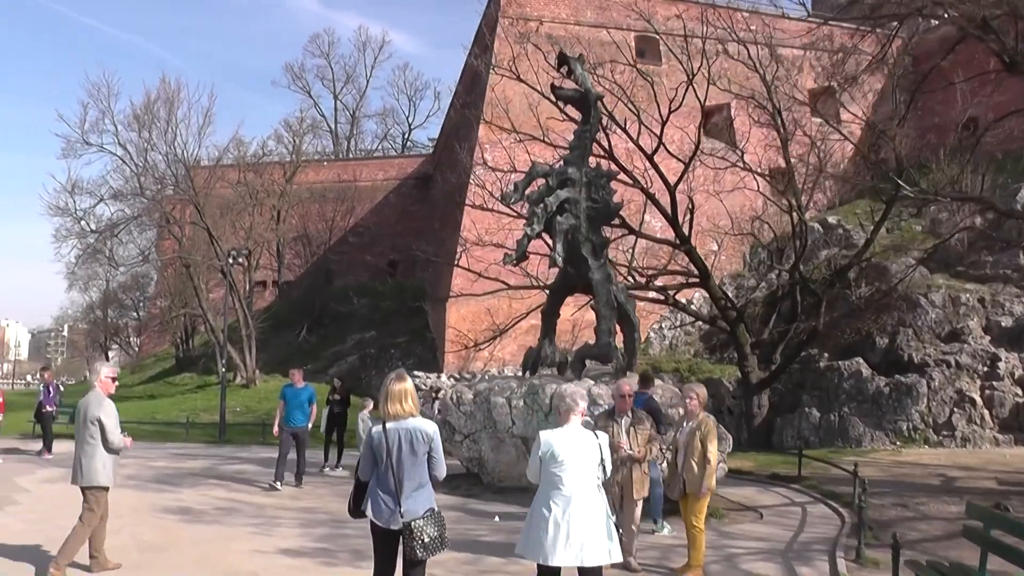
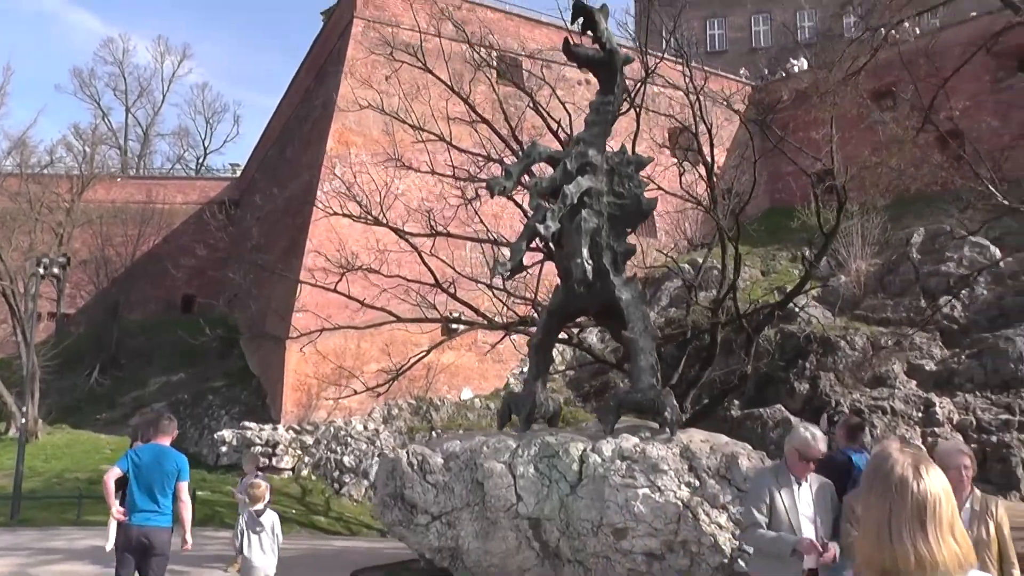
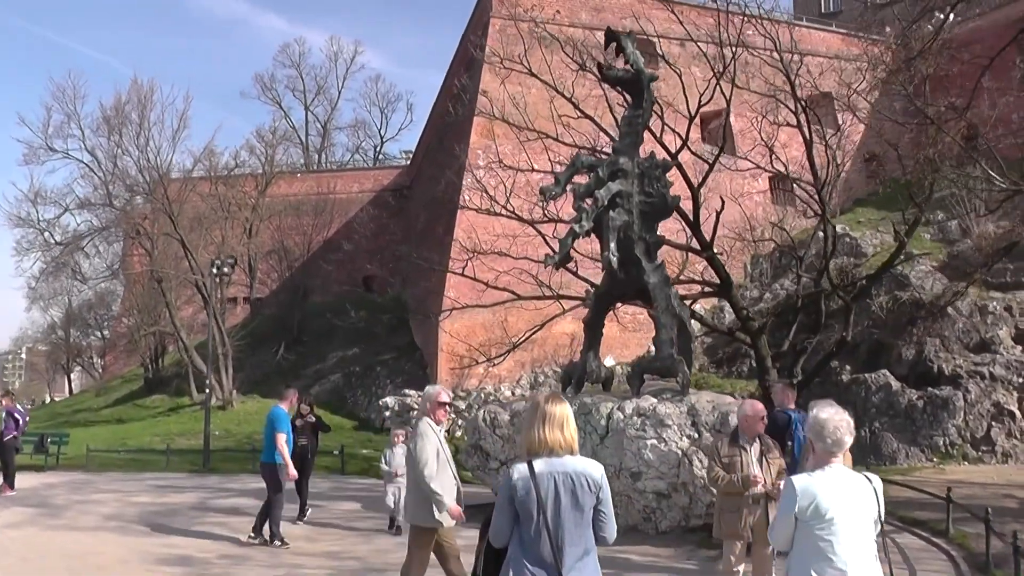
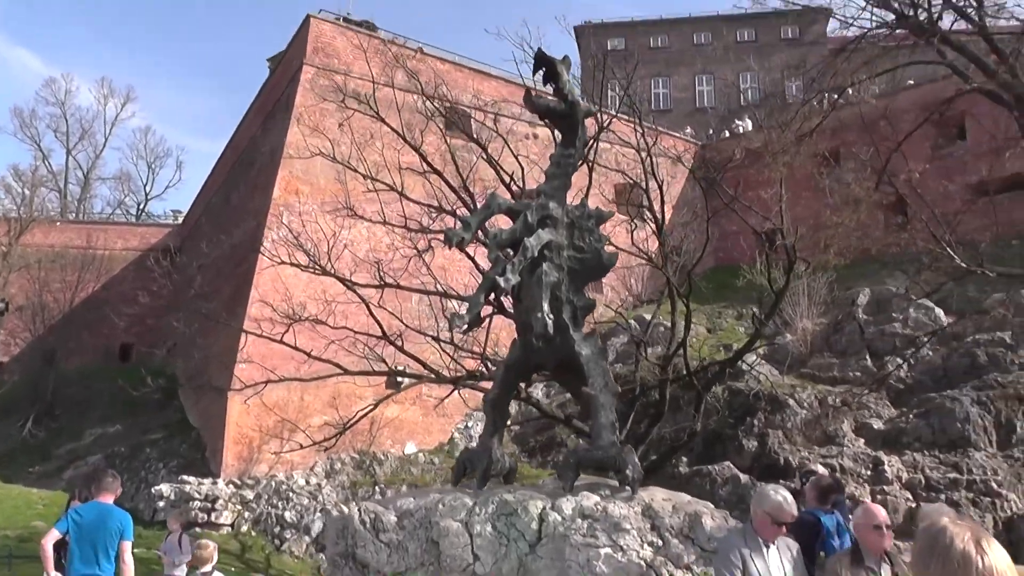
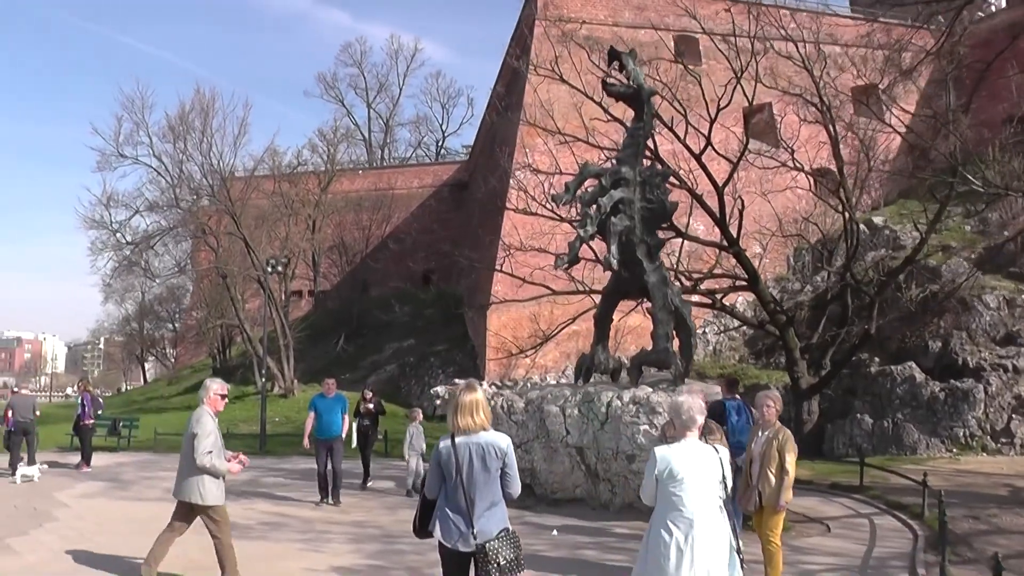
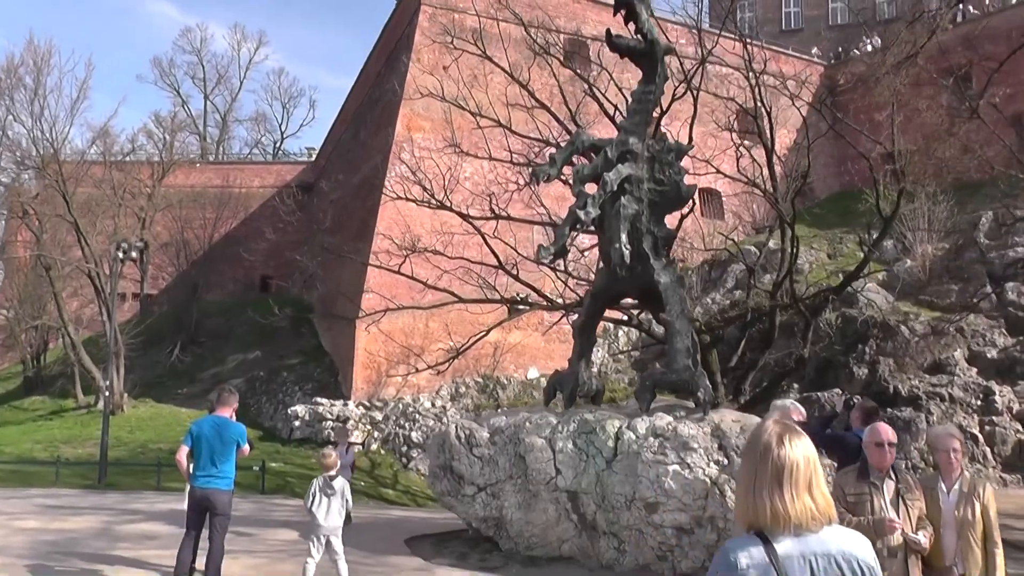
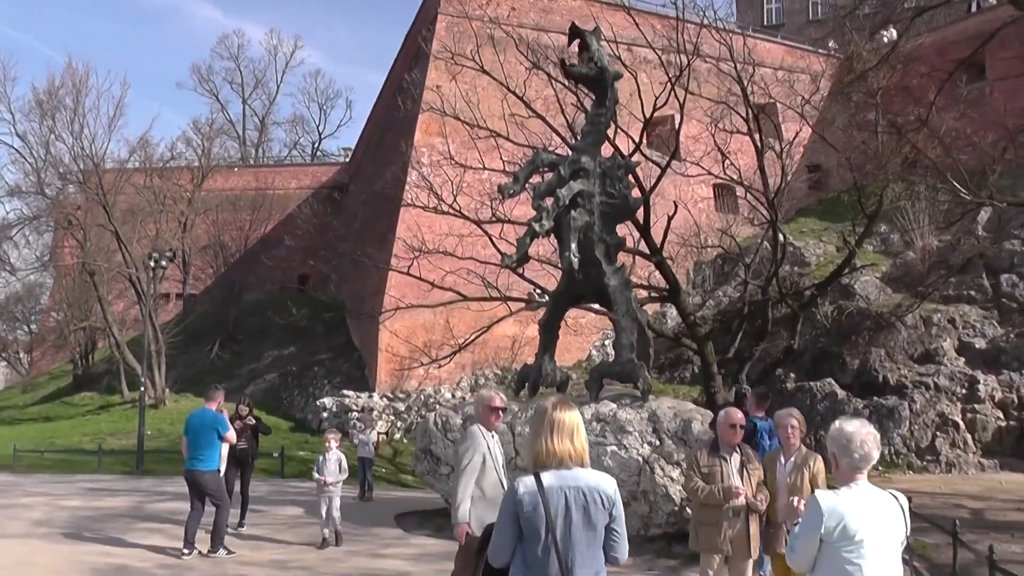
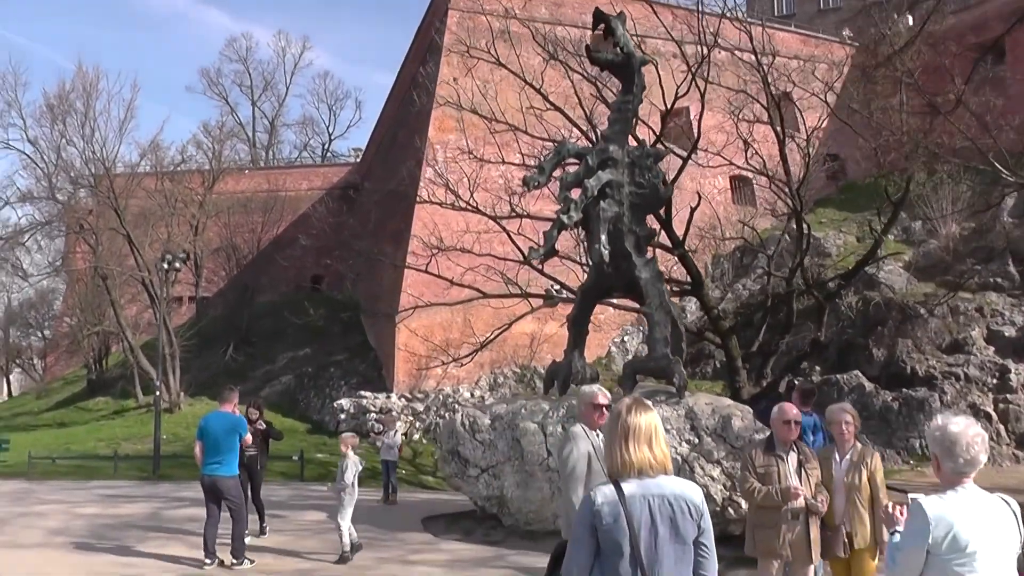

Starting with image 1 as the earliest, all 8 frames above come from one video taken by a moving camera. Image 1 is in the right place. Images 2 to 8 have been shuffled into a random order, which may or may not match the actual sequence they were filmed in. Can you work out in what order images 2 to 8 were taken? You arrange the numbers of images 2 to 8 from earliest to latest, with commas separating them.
5, 3, 7, 8, 6, 2, 4
